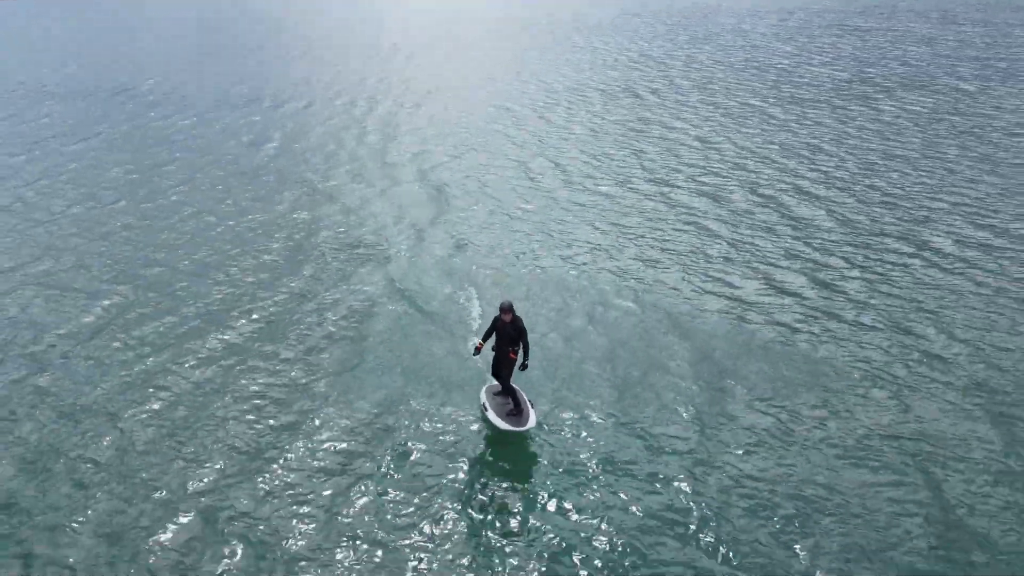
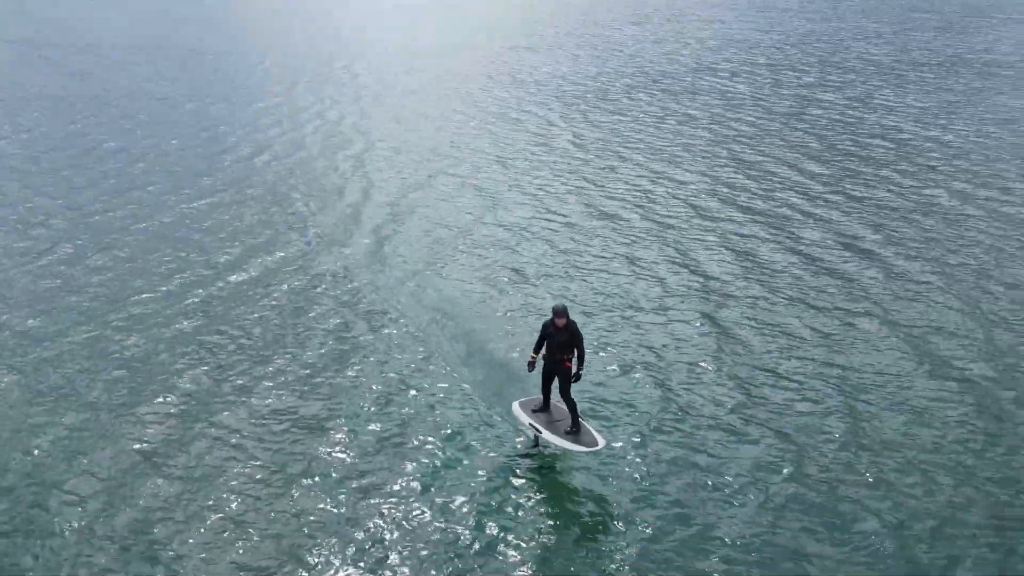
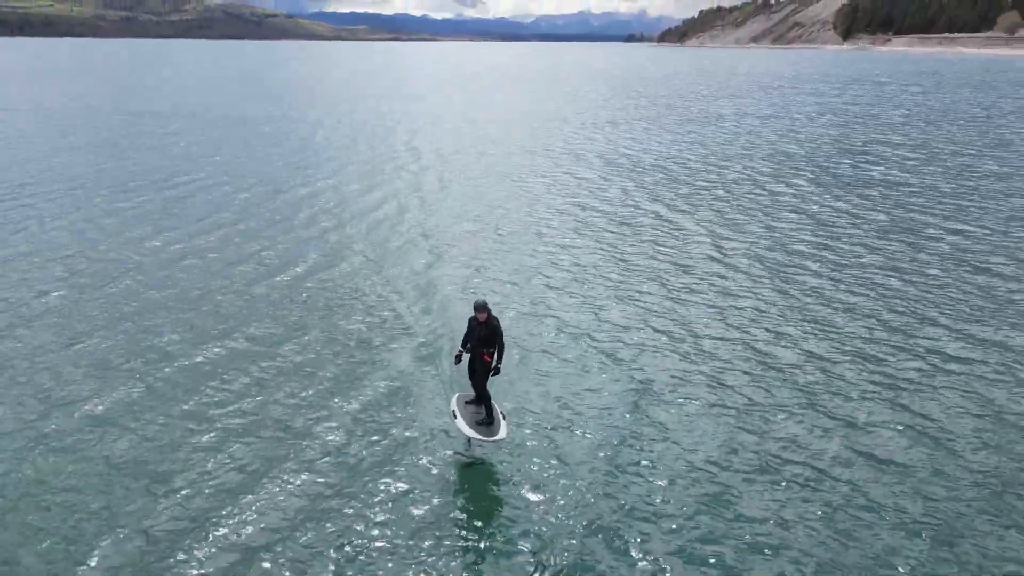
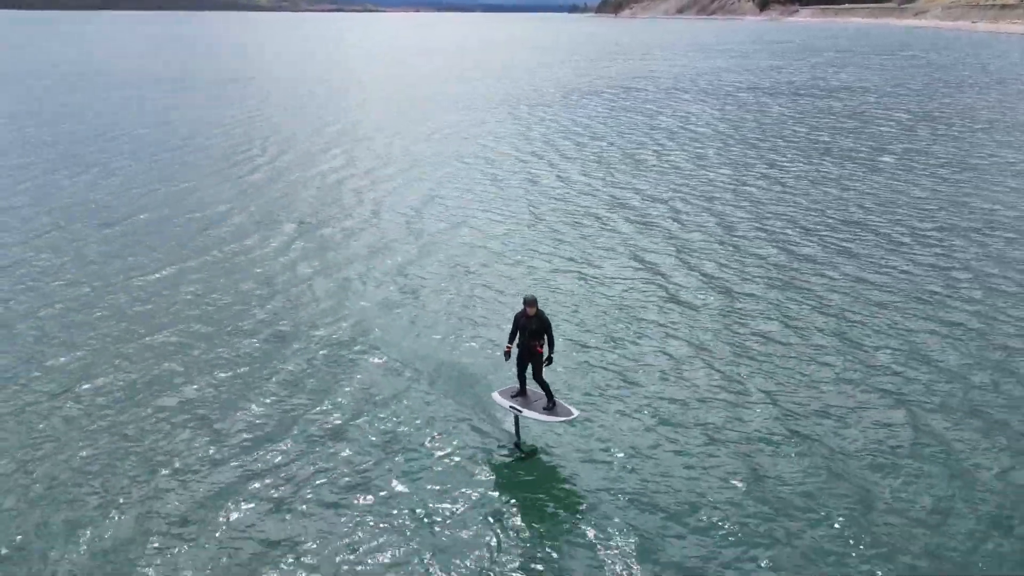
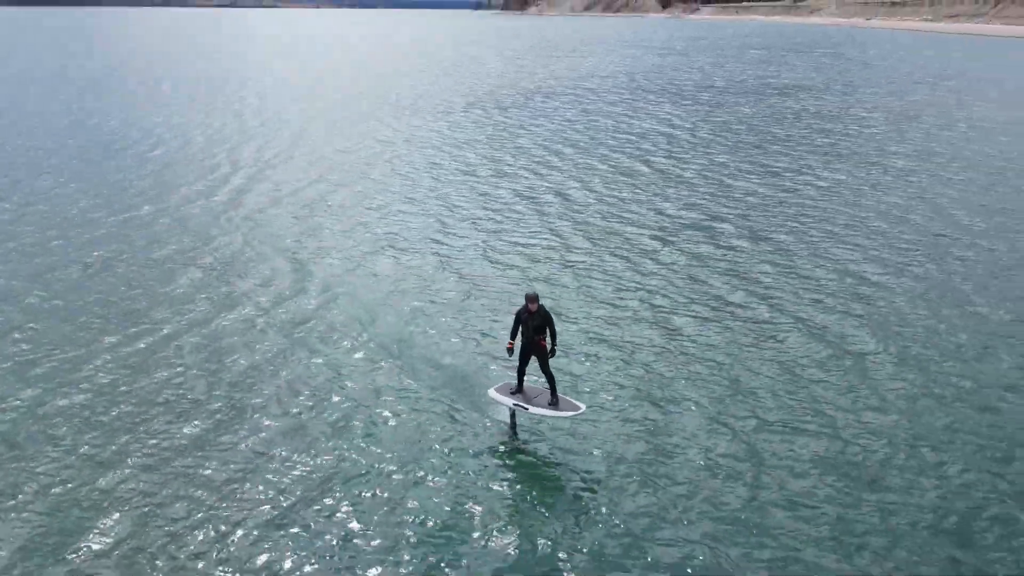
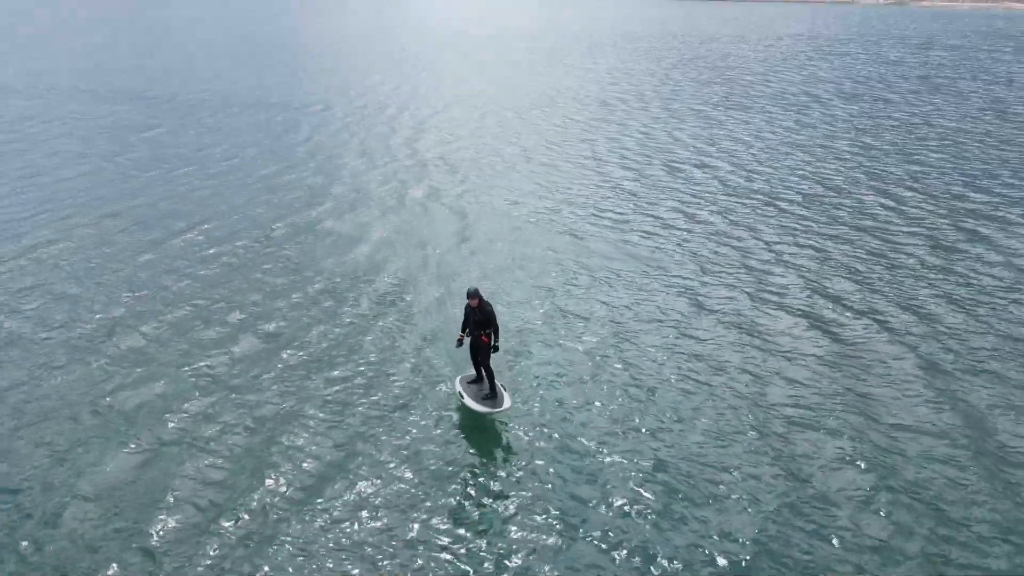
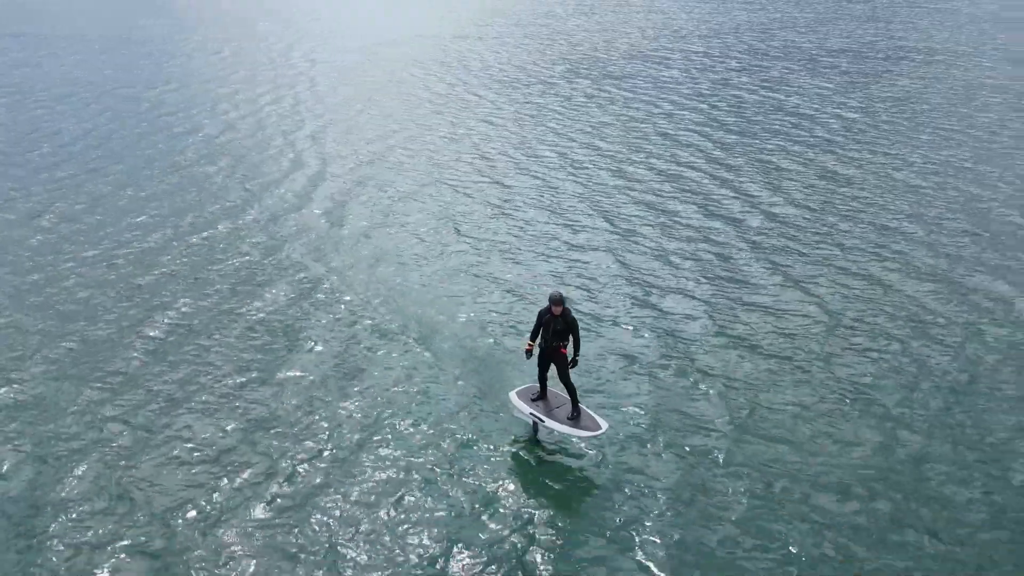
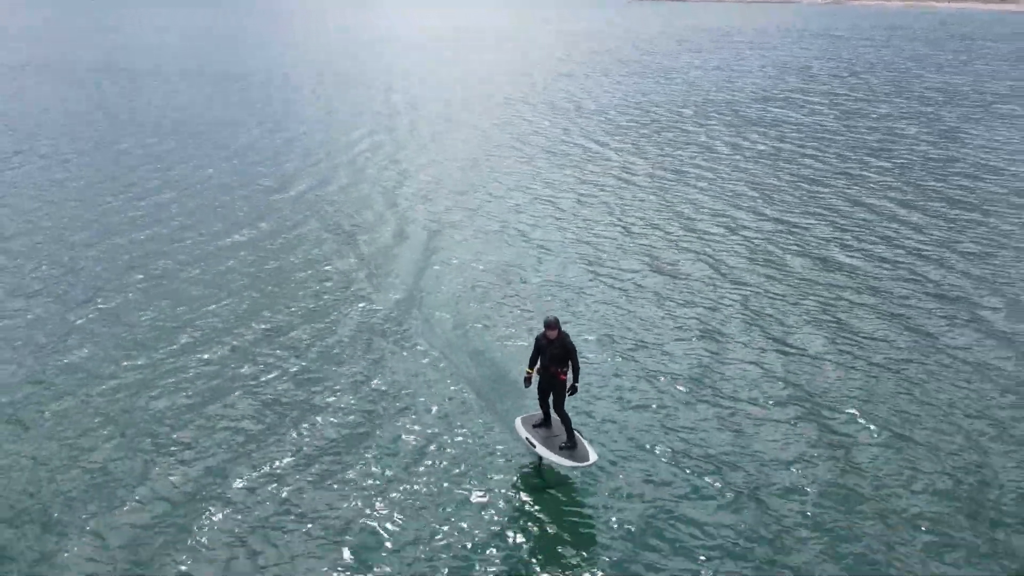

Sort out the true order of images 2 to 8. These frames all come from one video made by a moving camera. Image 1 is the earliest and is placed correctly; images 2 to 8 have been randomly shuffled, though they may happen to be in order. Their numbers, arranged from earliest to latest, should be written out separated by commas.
6, 3, 8, 2, 7, 5, 4
